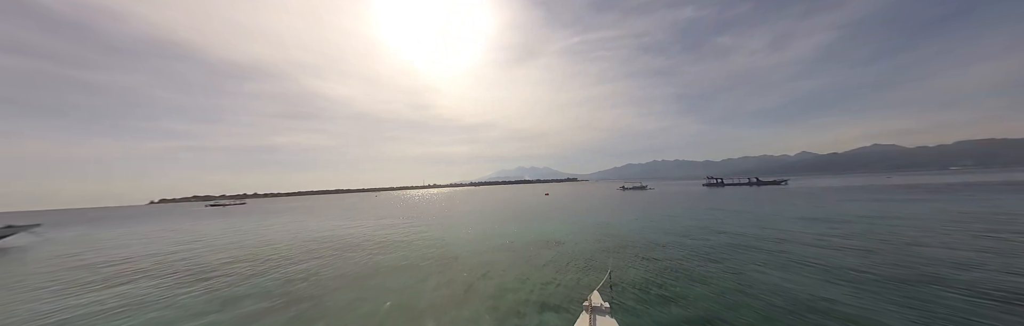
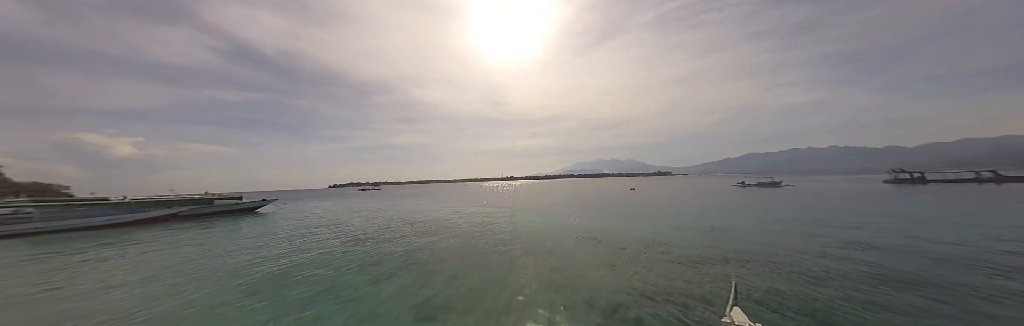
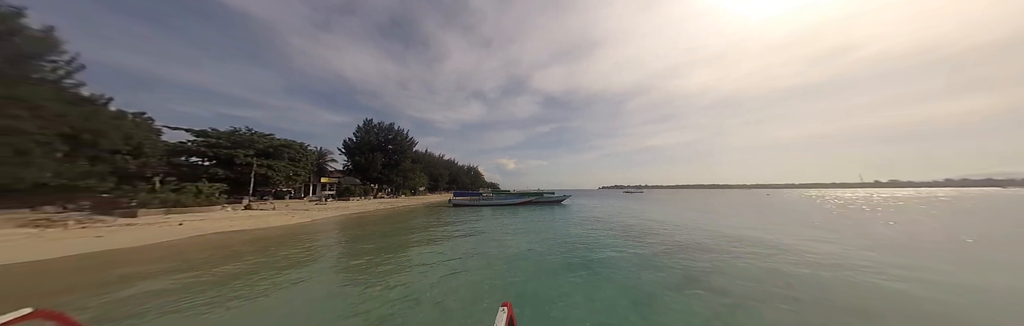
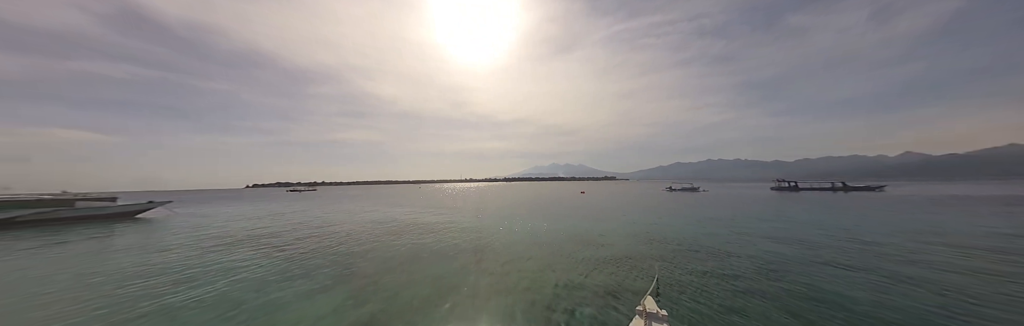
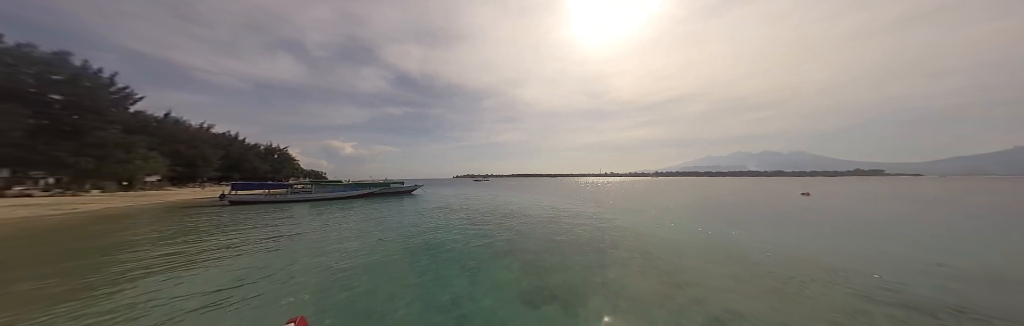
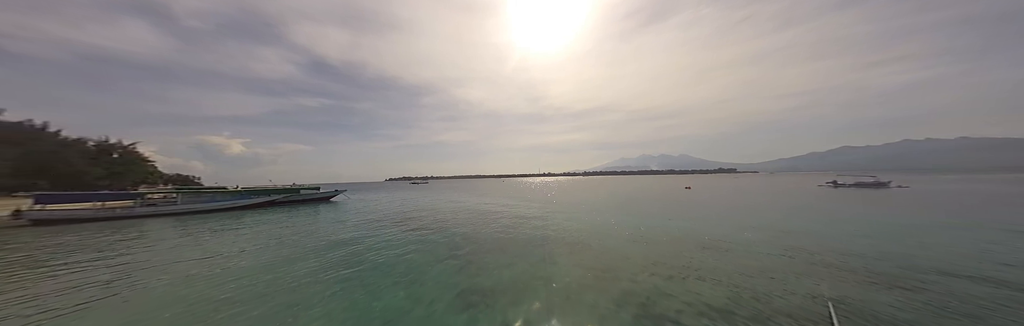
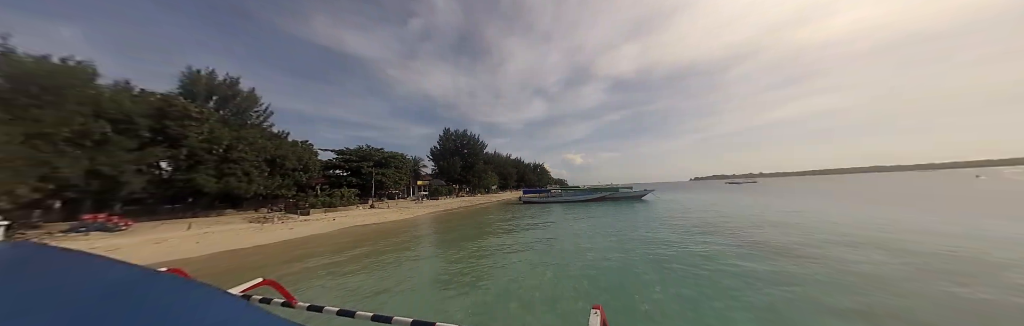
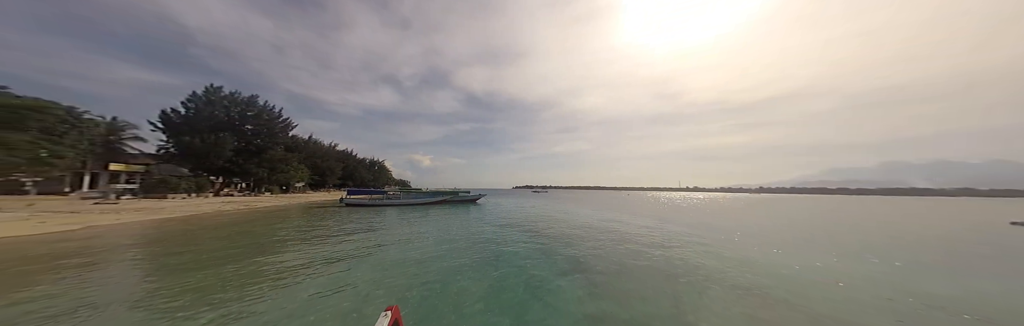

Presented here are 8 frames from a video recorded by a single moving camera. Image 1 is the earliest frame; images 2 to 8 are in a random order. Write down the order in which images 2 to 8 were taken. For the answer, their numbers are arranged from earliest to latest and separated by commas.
4, 2, 6, 5, 8, 3, 7
